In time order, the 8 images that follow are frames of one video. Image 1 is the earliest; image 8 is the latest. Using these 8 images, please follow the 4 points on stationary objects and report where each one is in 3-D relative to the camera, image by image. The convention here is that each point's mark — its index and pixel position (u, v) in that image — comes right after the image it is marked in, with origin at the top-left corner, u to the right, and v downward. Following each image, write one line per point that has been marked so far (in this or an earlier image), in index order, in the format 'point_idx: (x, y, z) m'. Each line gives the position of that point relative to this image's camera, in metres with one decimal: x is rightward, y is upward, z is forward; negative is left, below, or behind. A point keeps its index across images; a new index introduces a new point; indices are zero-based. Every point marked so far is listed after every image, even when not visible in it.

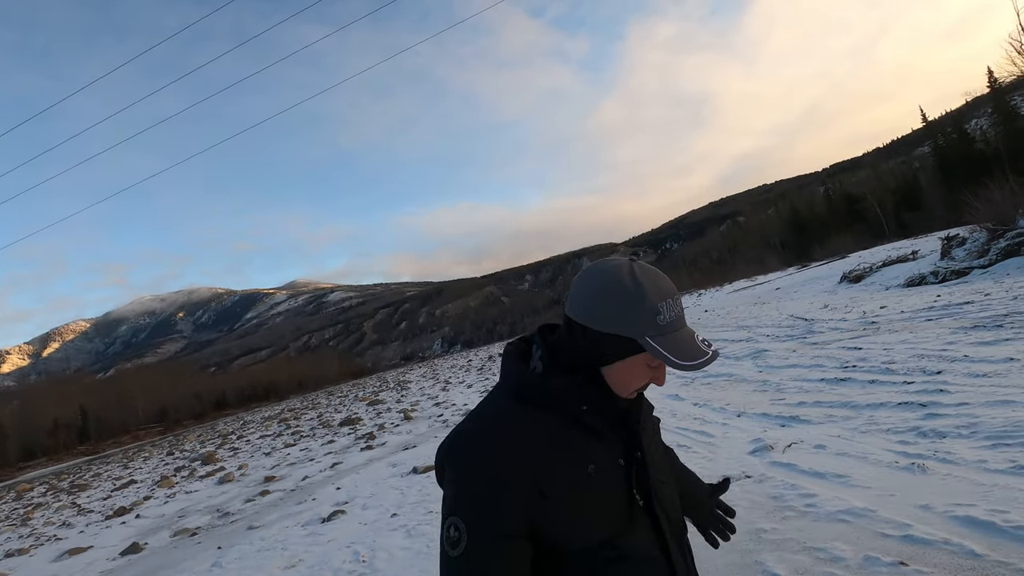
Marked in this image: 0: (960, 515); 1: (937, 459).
0: (+2.5, -1.3, +3.0) m
1: (+3.0, -1.2, +3.8) m
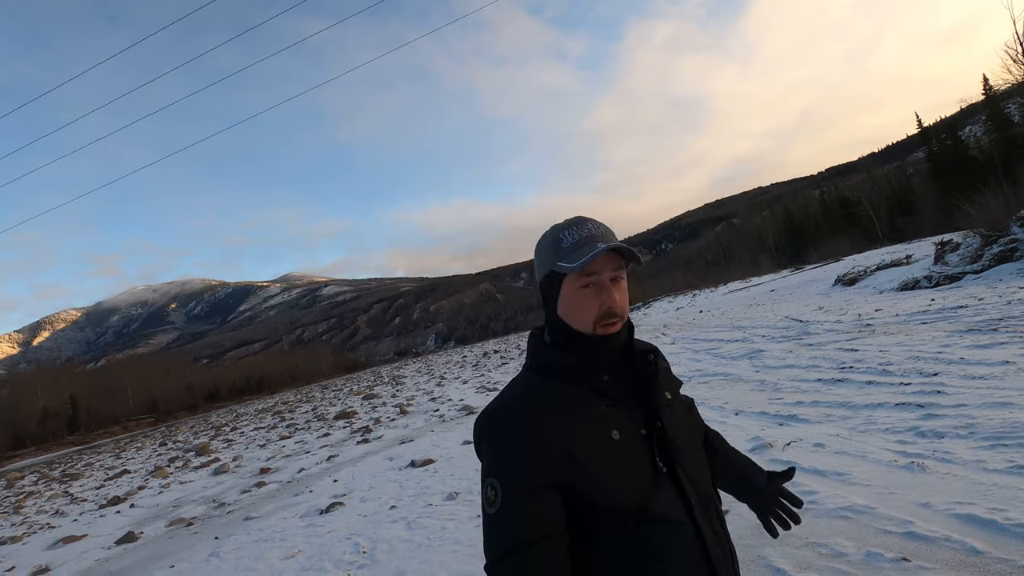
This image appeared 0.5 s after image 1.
0: (+2.5, -1.3, +3.0) m
1: (+3.0, -1.2, +3.9) m
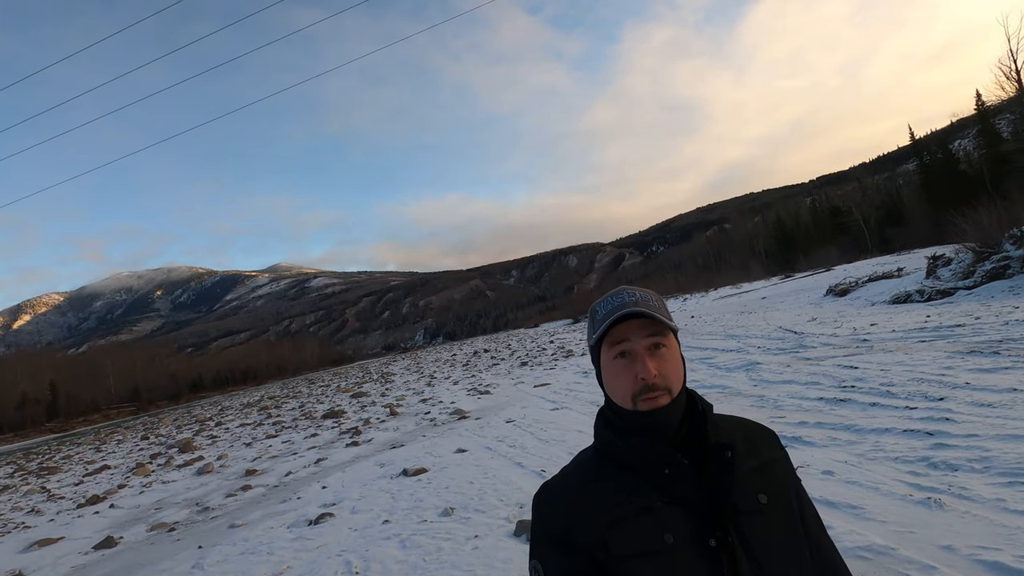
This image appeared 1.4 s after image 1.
0: (+2.6, -1.5, +2.9) m
1: (+3.1, -1.4, +3.7) m
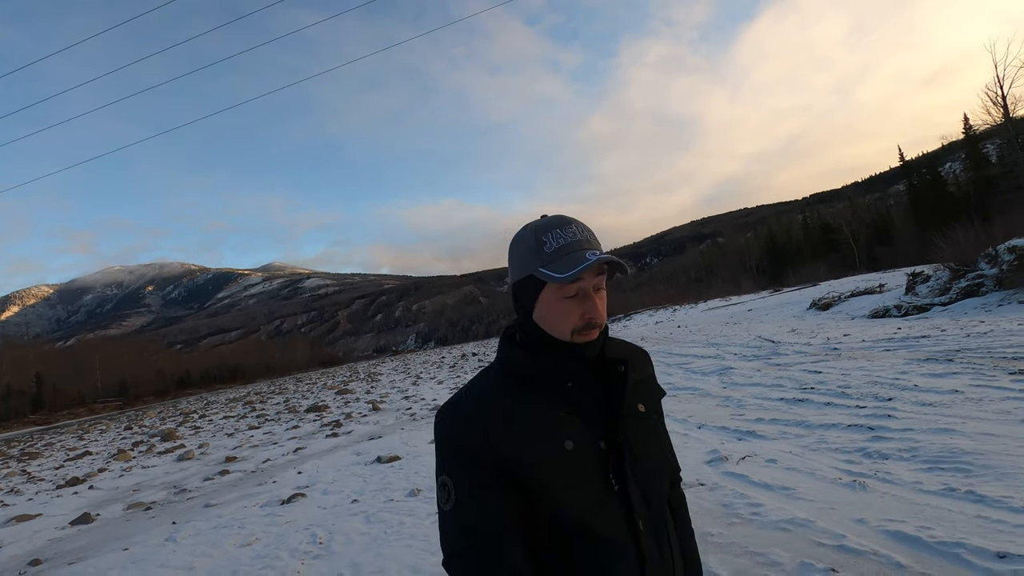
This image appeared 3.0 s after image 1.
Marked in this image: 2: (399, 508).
0: (+2.3, -1.4, +3.2) m
1: (+2.7, -1.4, +4.0) m
2: (-1.1, -2.1, +5.2) m
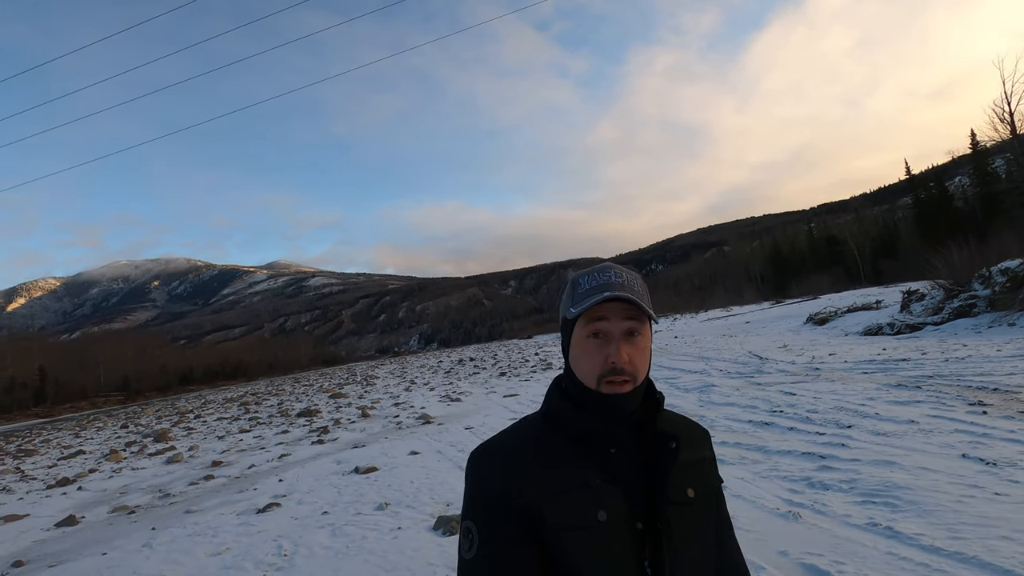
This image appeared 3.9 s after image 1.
0: (+1.9, -1.7, +3.4) m
1: (+2.4, -1.7, +4.2) m
2: (-1.5, -2.4, +5.4) m
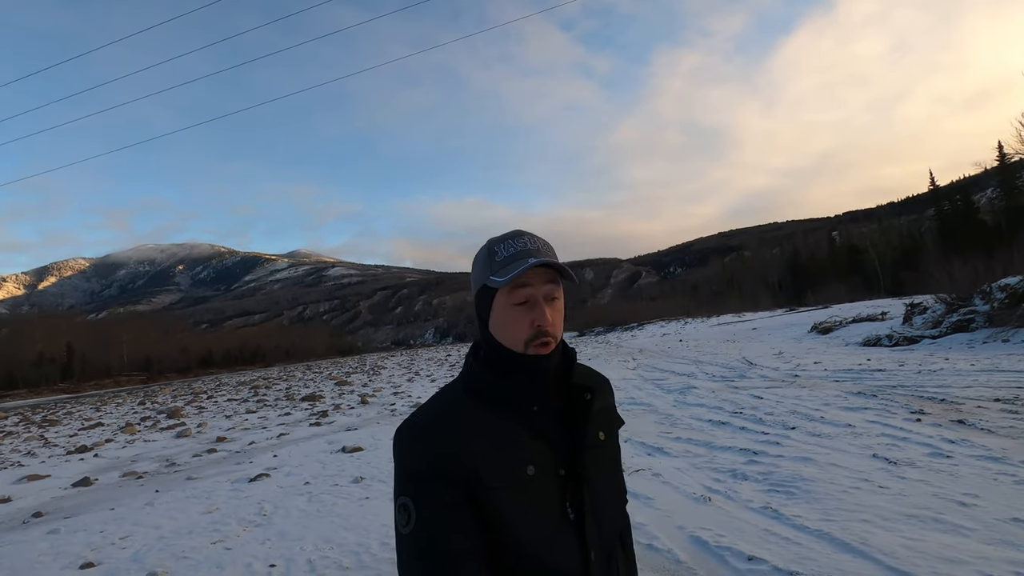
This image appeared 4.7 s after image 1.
0: (+1.4, -1.8, +3.9) m
1: (+1.9, -1.8, +4.7) m
2: (-2.0, -2.3, +6.1) m
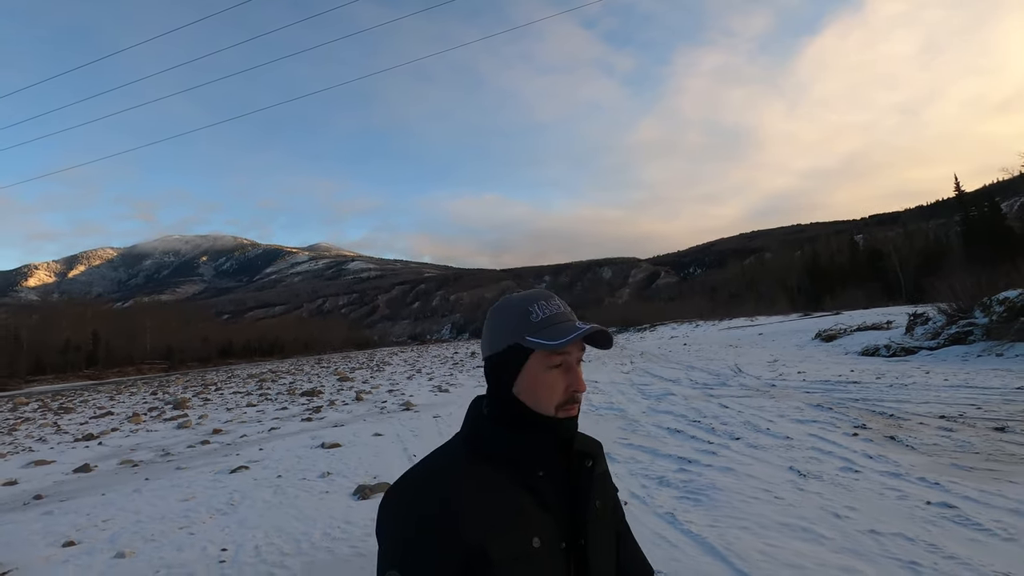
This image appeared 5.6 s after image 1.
0: (+0.7, -2.0, +4.3) m
1: (+1.2, -2.0, +5.1) m
2: (-2.5, -2.4, +6.6) m
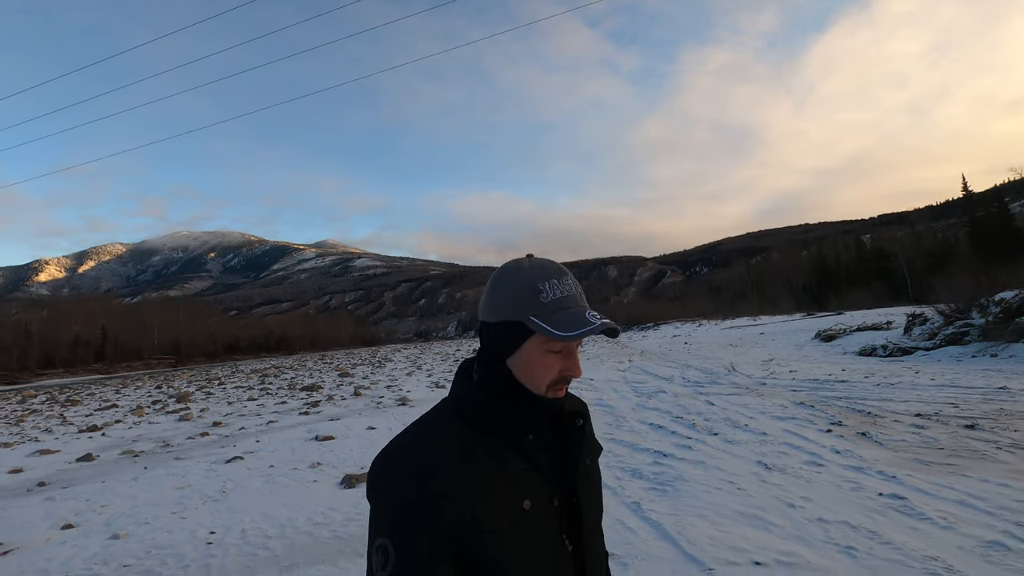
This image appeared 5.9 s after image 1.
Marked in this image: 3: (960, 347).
0: (+0.5, -2.0, +4.5) m
1: (+1.0, -2.0, +5.3) m
2: (-2.8, -2.4, +6.8) m
3: (+15.3, -2.0, +18.3) m
